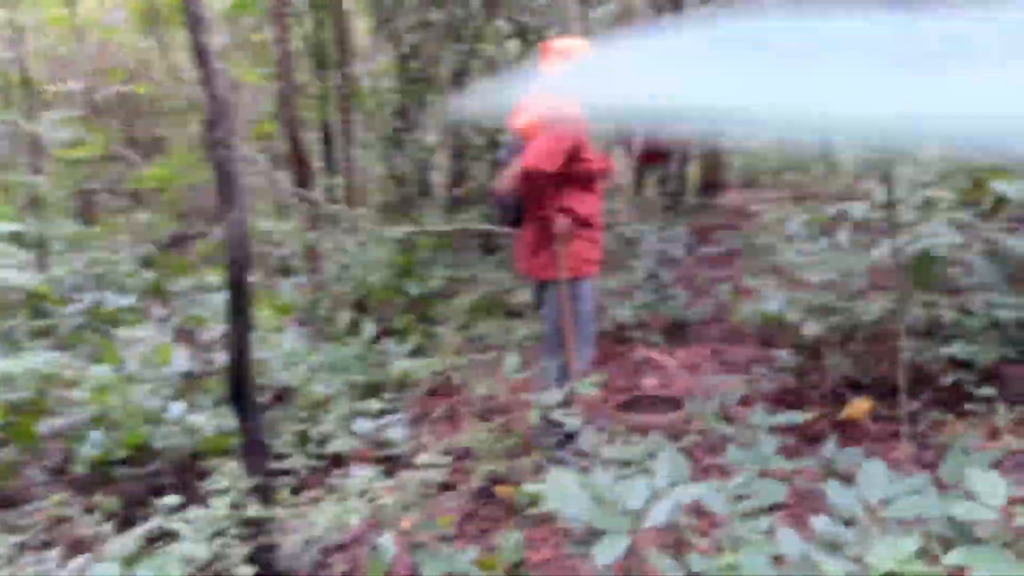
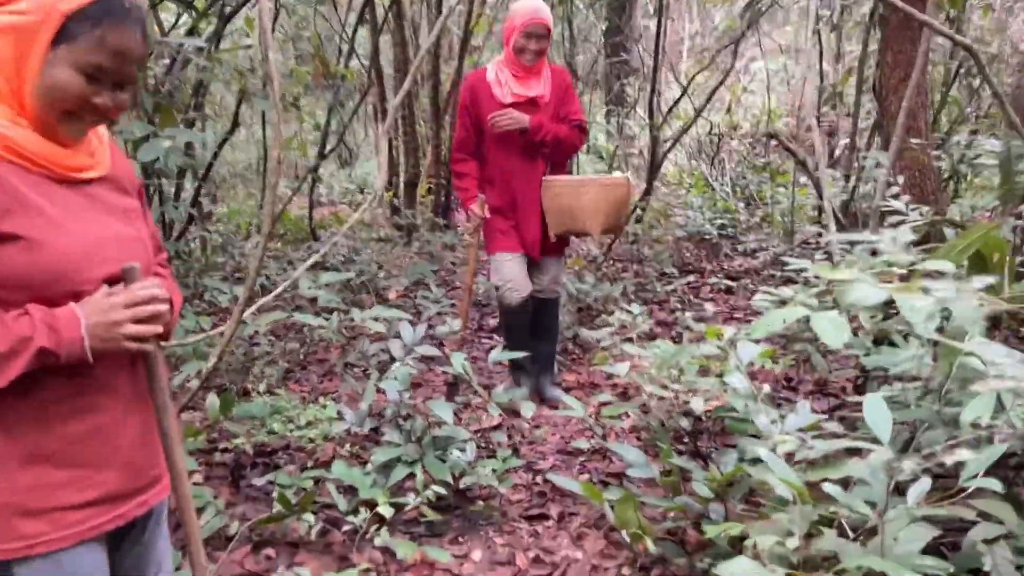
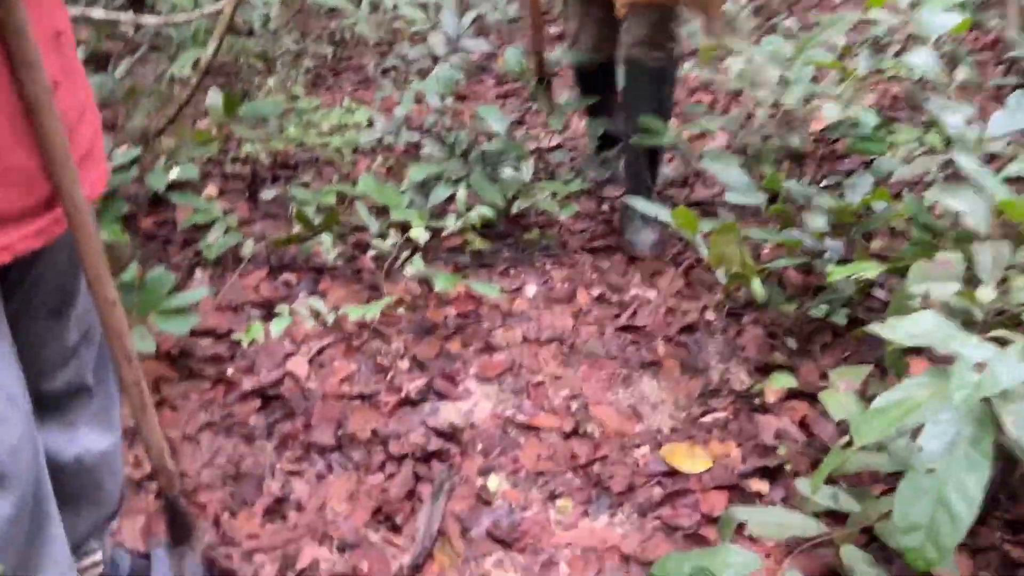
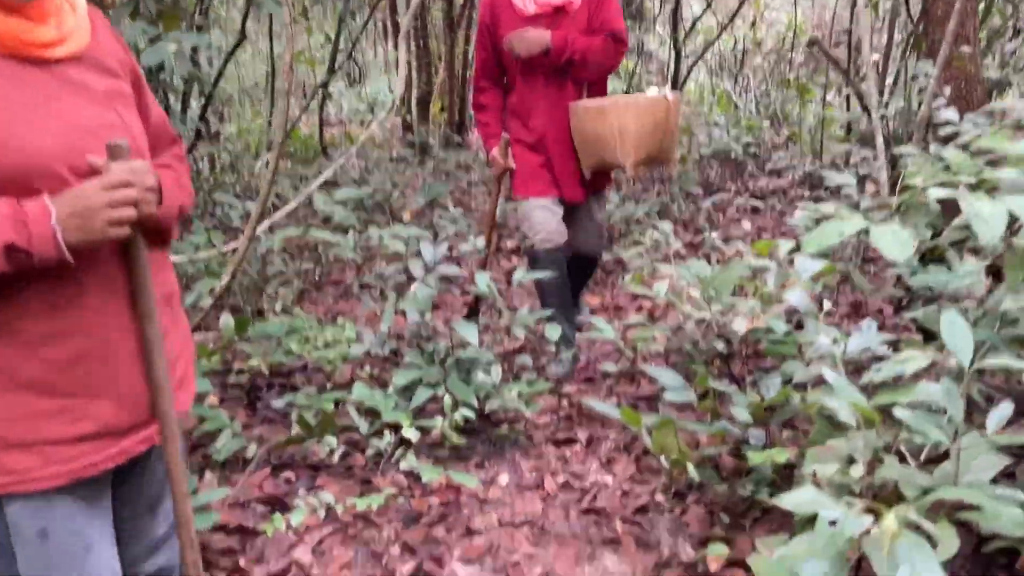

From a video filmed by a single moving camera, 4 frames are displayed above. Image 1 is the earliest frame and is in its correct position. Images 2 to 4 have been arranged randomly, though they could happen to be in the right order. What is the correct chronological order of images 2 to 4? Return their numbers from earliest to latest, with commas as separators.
2, 4, 3
